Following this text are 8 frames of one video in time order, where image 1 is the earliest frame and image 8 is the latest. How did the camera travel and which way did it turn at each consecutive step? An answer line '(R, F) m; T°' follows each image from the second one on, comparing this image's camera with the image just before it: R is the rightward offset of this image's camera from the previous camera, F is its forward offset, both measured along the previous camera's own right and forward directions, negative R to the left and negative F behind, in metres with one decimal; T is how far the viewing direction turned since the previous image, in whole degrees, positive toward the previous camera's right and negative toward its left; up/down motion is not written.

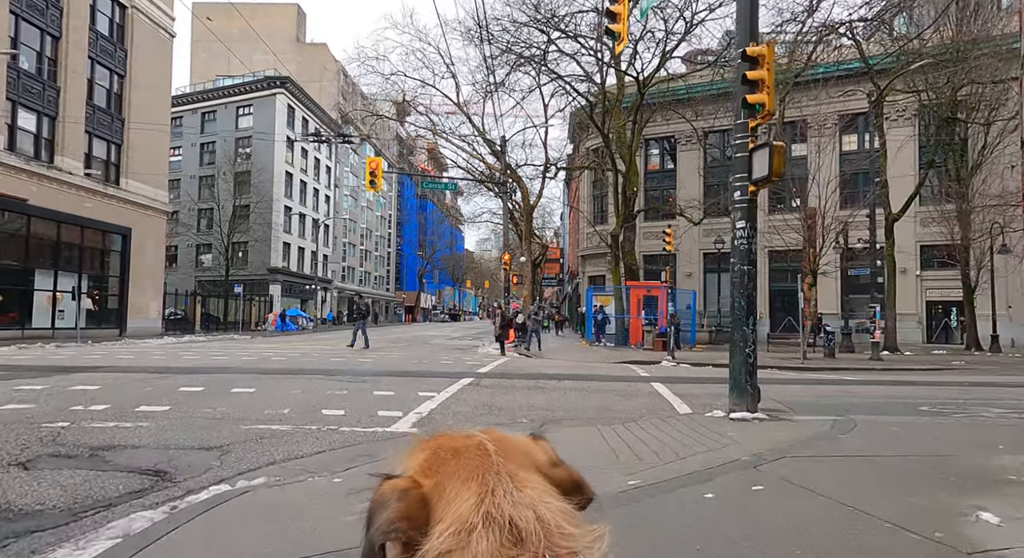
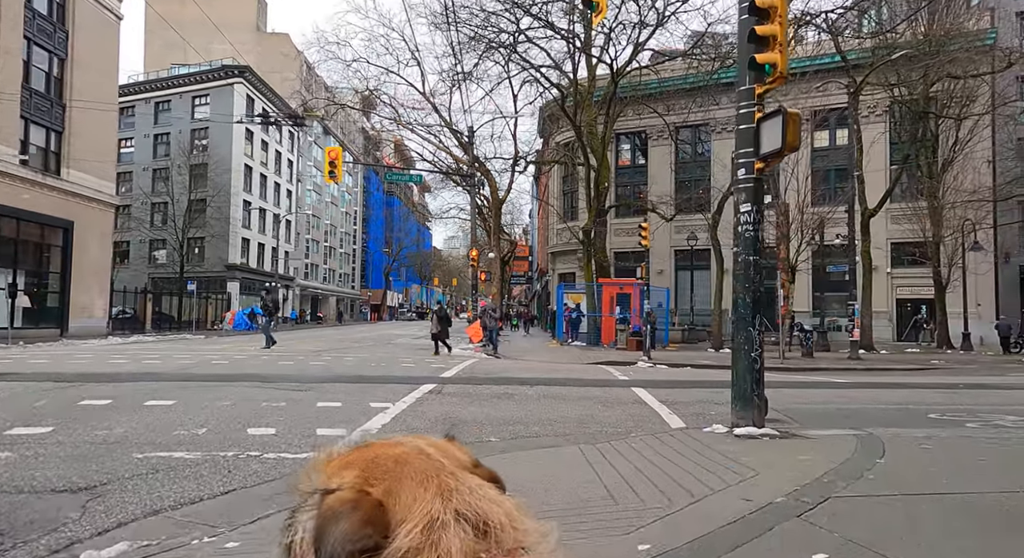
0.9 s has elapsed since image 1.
(0.0, +1.2) m; +3°
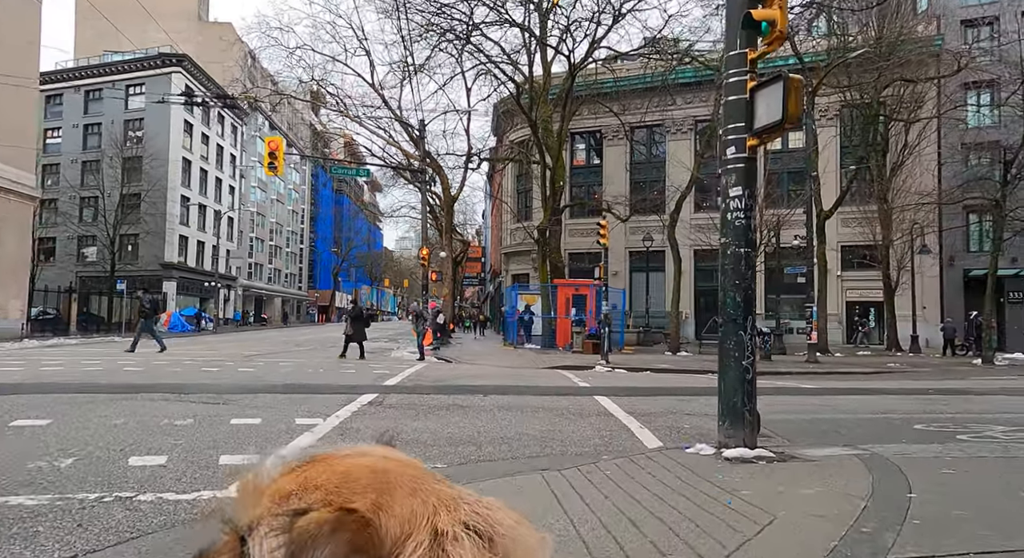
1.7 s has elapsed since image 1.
(0.0, +1.0) m; +4°
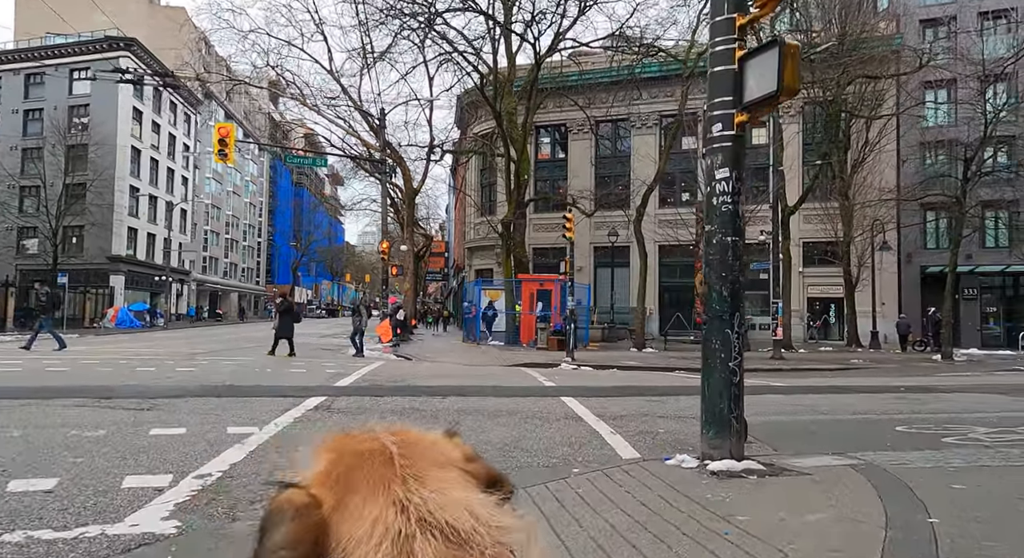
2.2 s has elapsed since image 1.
(0.0, +0.7) m; +3°
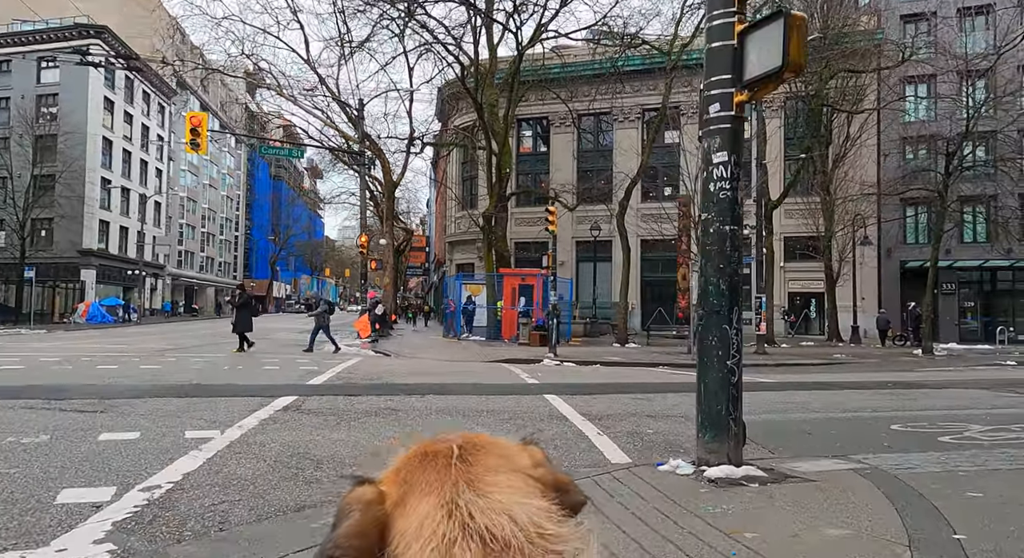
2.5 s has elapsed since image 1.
(0.0, +0.4) m; +2°
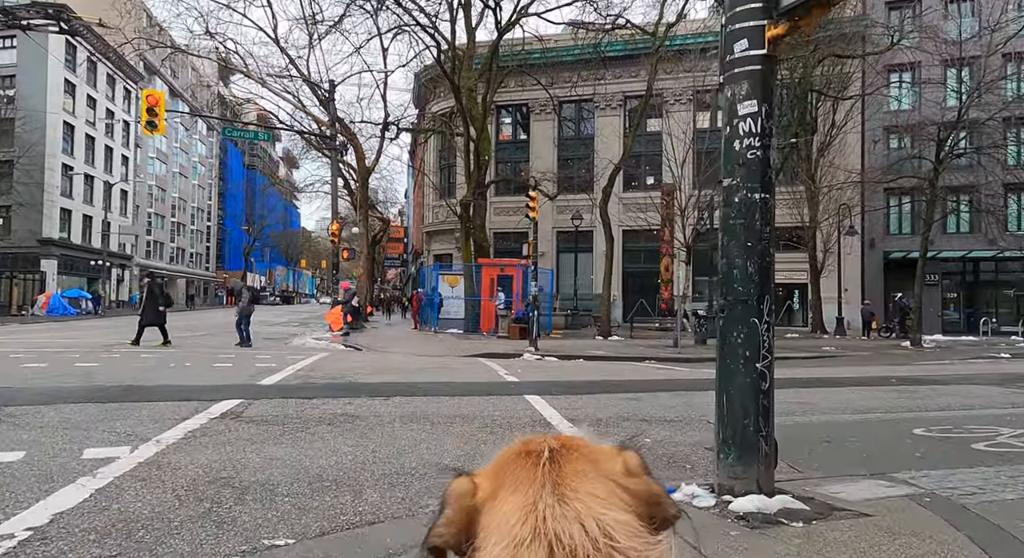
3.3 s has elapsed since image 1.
(0.0, +1.0) m; +2°
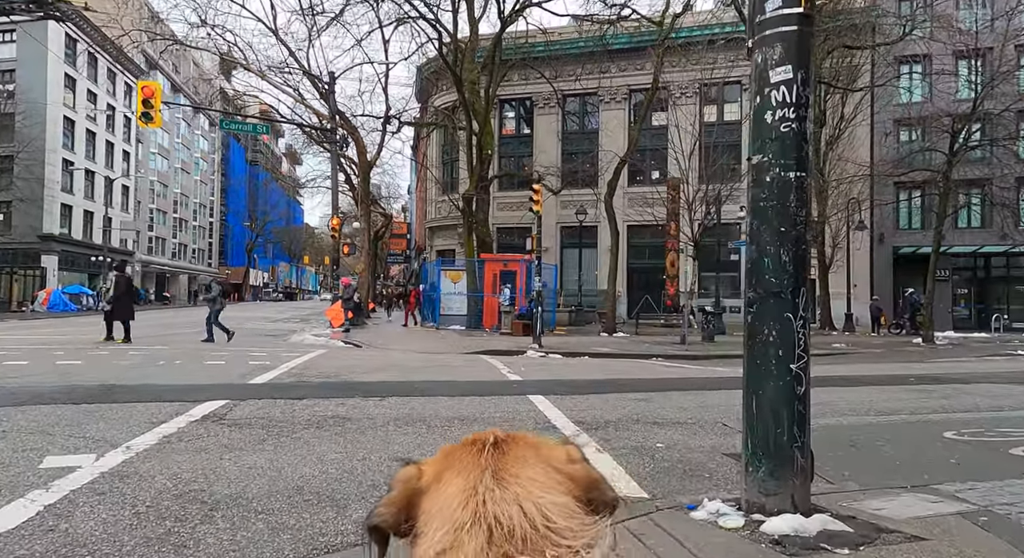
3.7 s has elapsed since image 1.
(0.0, +0.4) m; 0°
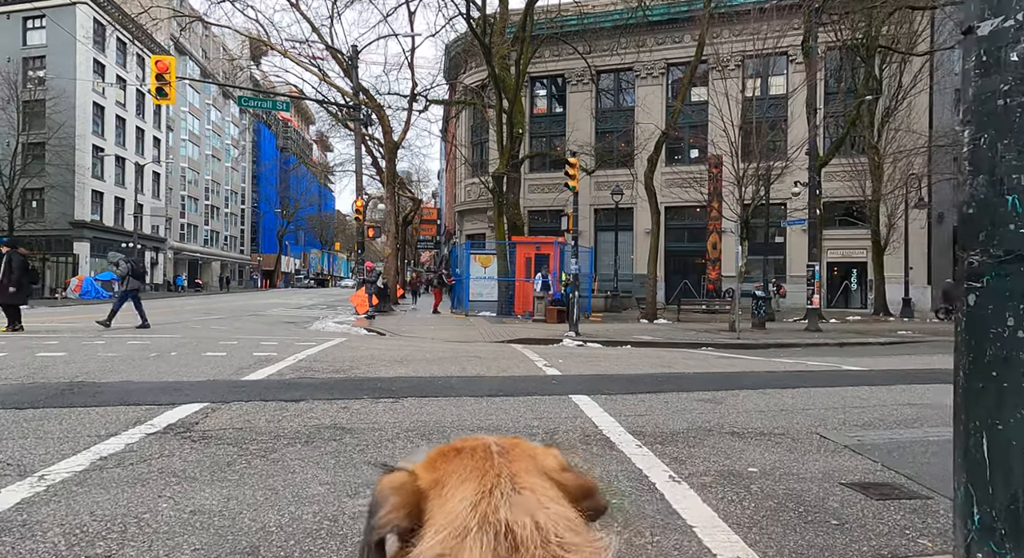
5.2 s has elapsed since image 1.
(-0.1, +1.3) m; -3°
